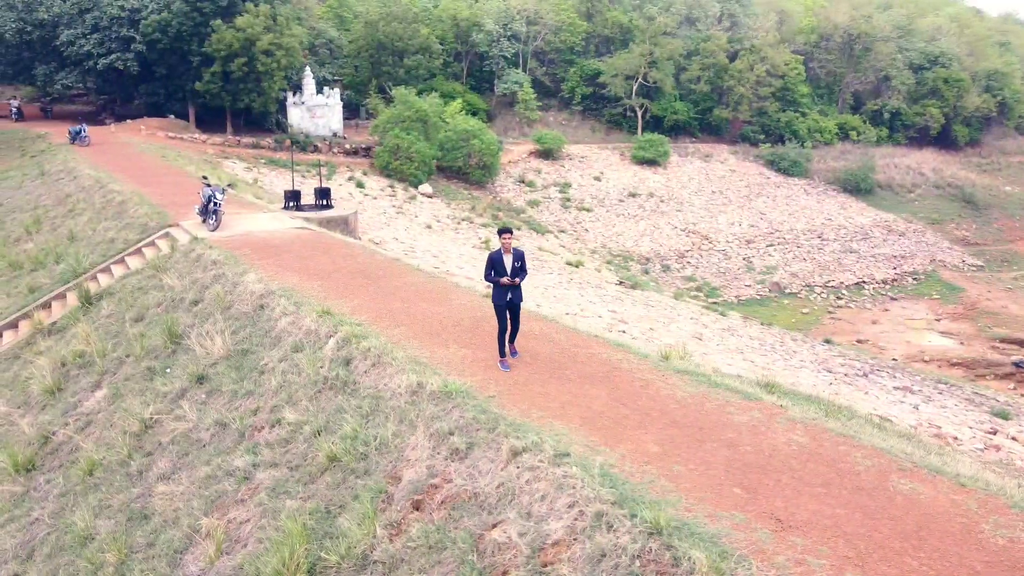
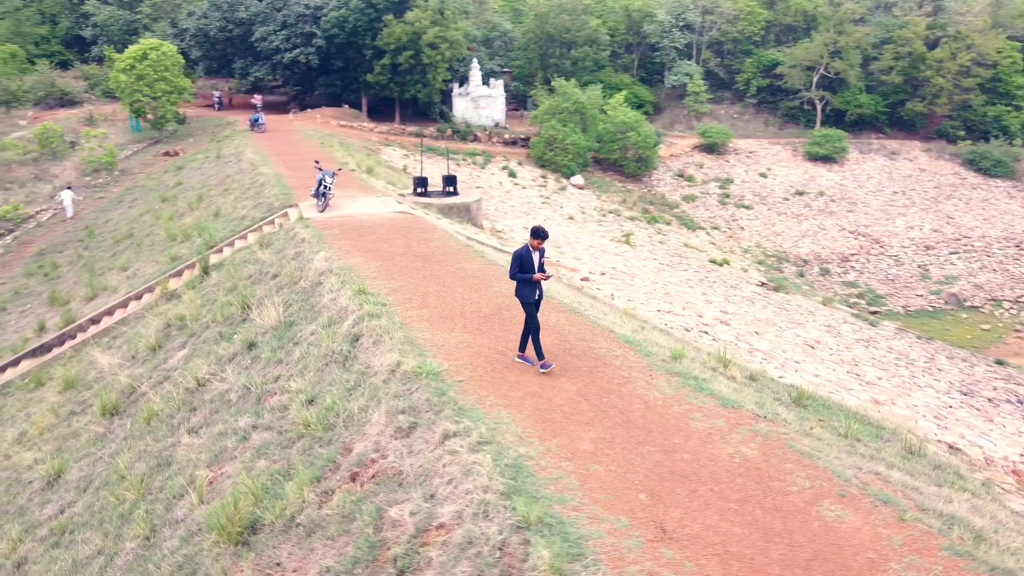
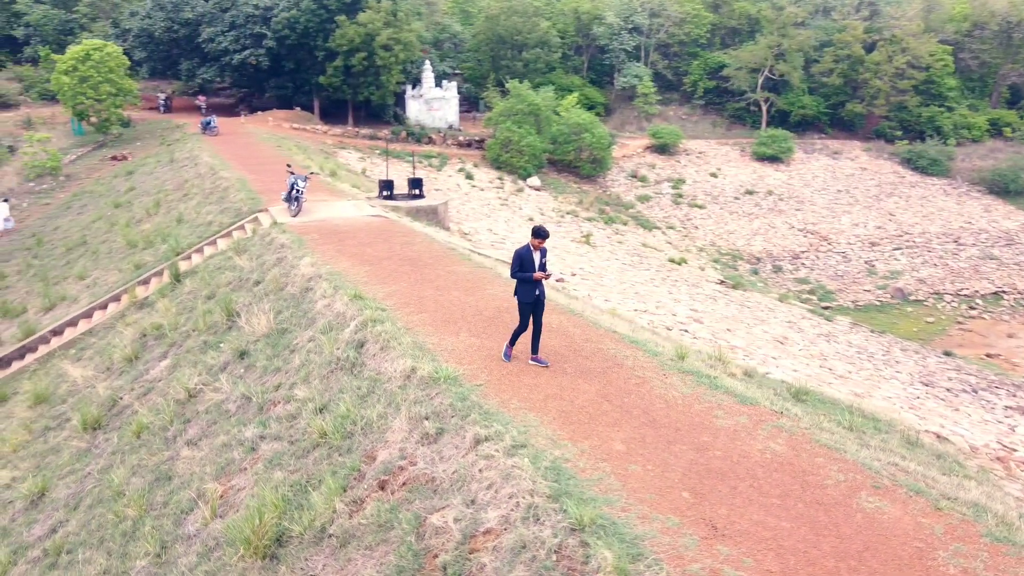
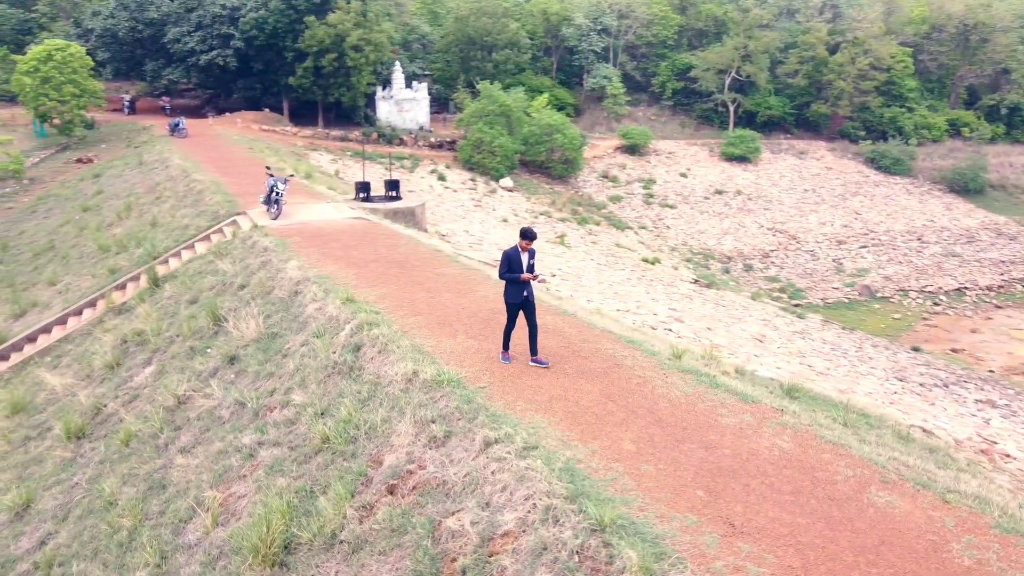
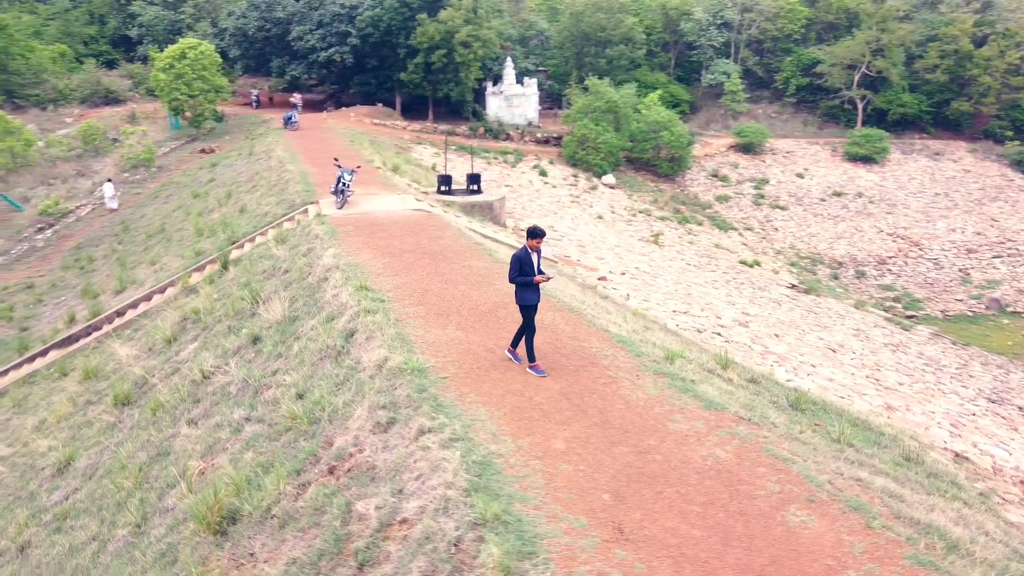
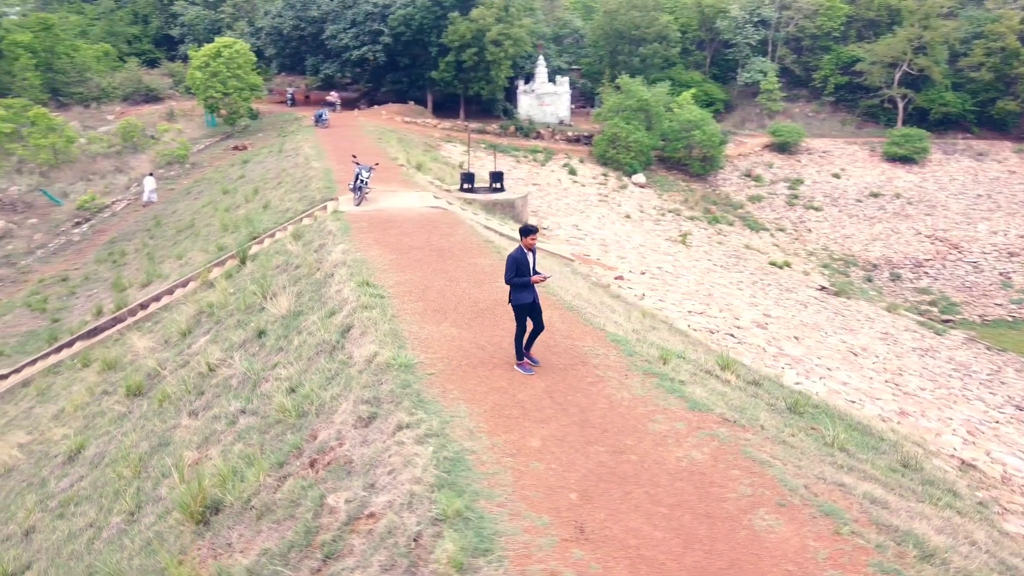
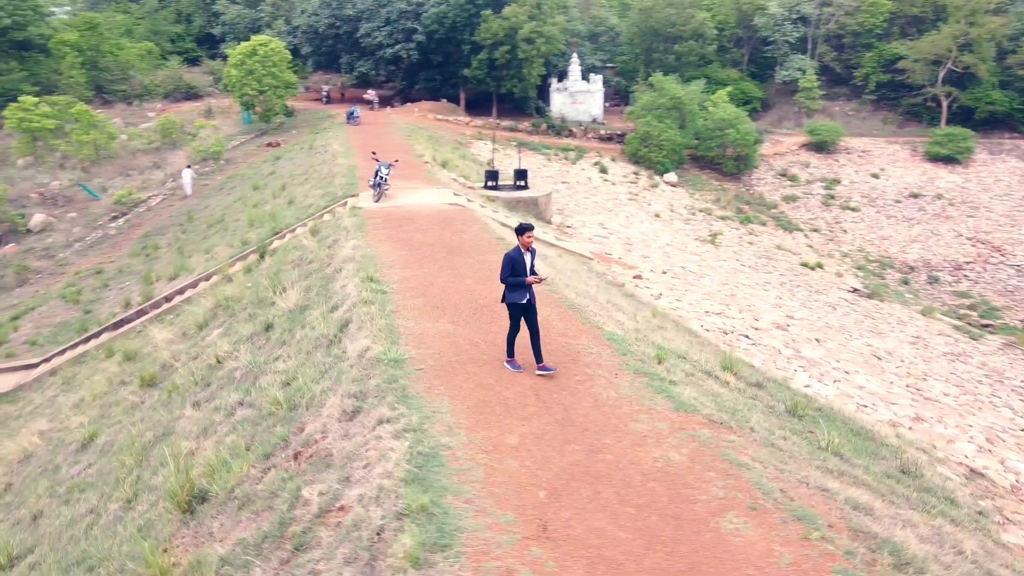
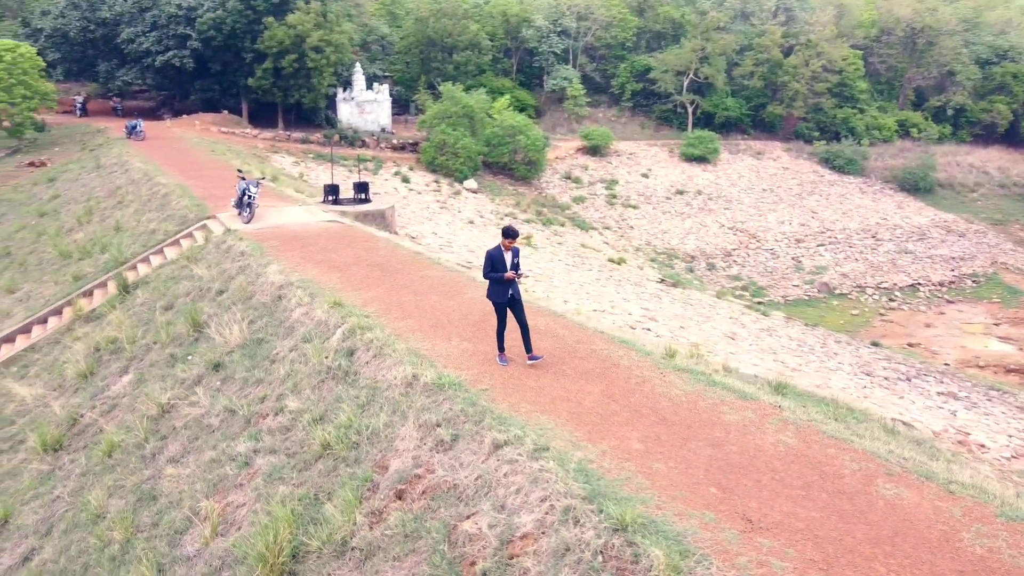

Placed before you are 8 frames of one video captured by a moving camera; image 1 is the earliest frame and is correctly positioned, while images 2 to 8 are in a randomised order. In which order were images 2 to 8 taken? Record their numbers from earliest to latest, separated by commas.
8, 4, 3, 2, 5, 6, 7
